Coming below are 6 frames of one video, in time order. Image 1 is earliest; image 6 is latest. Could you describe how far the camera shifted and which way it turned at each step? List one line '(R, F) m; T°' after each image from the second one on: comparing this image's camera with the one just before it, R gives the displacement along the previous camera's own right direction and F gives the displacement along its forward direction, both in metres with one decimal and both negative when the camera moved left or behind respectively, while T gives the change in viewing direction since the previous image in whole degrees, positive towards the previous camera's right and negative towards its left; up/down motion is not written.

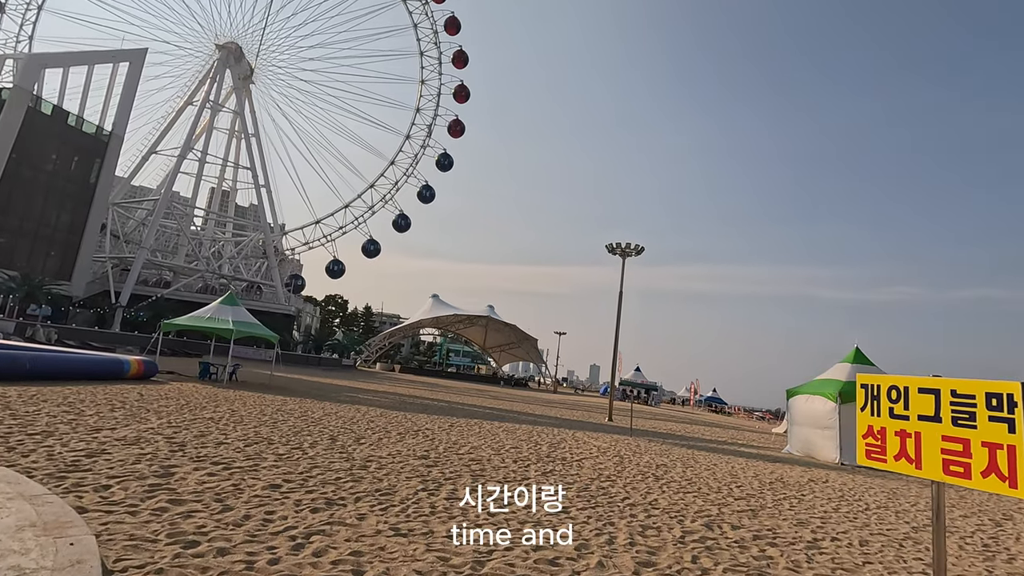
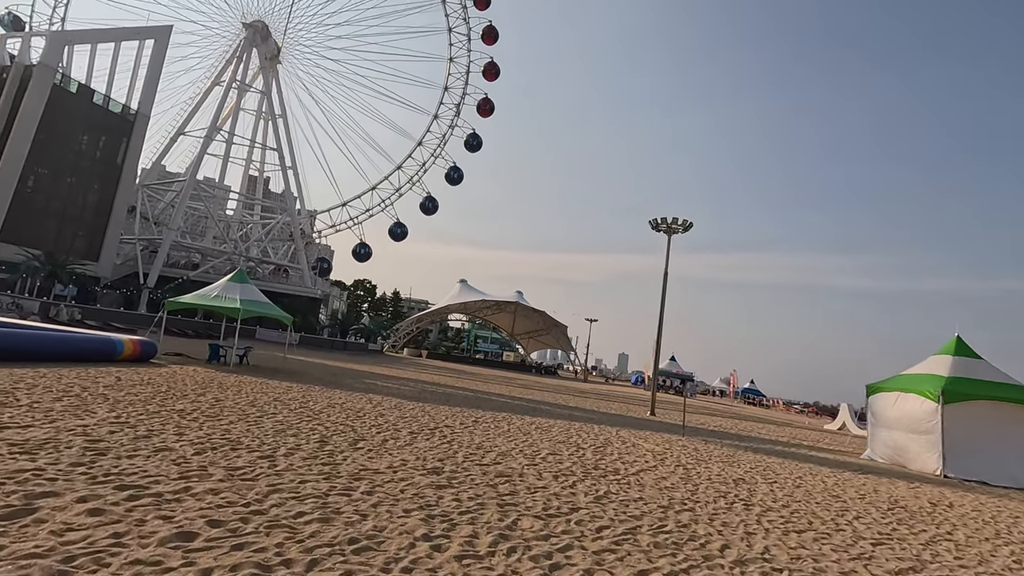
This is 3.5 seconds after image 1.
(-0.2, +2.4) m; -3°
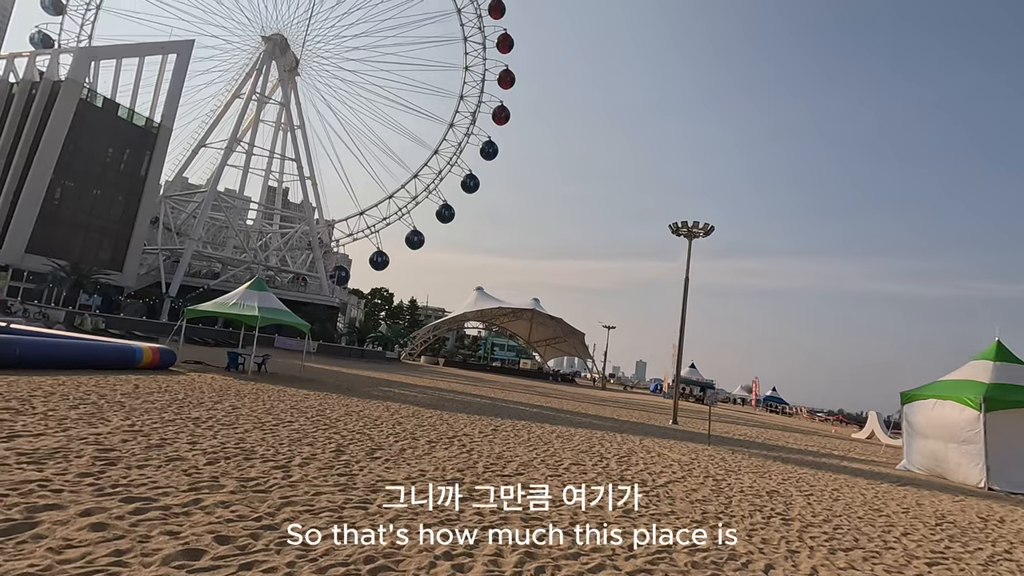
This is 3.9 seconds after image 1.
(-0.1, +0.3) m; -2°
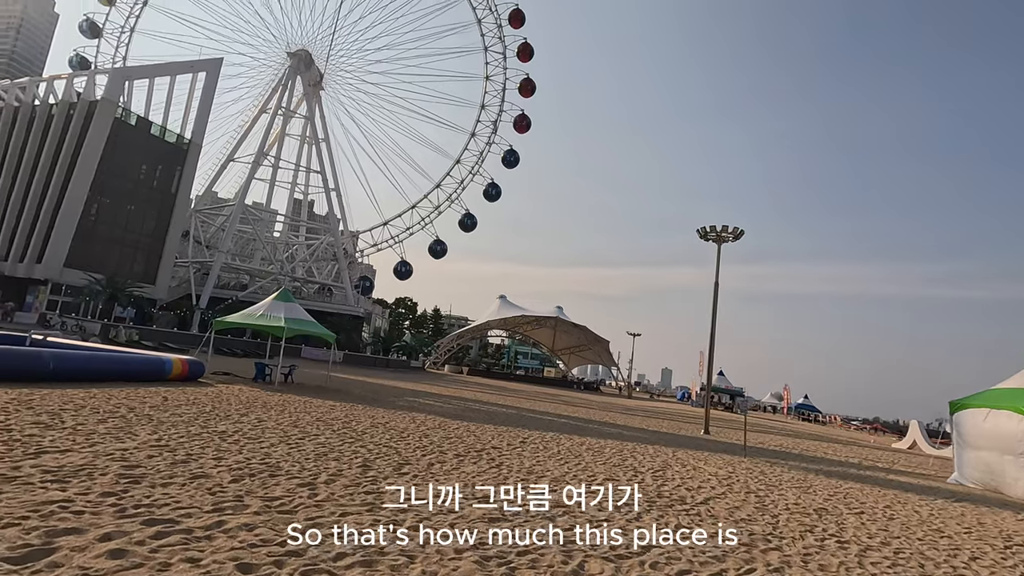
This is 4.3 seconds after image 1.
(-0.1, +0.3) m; -2°
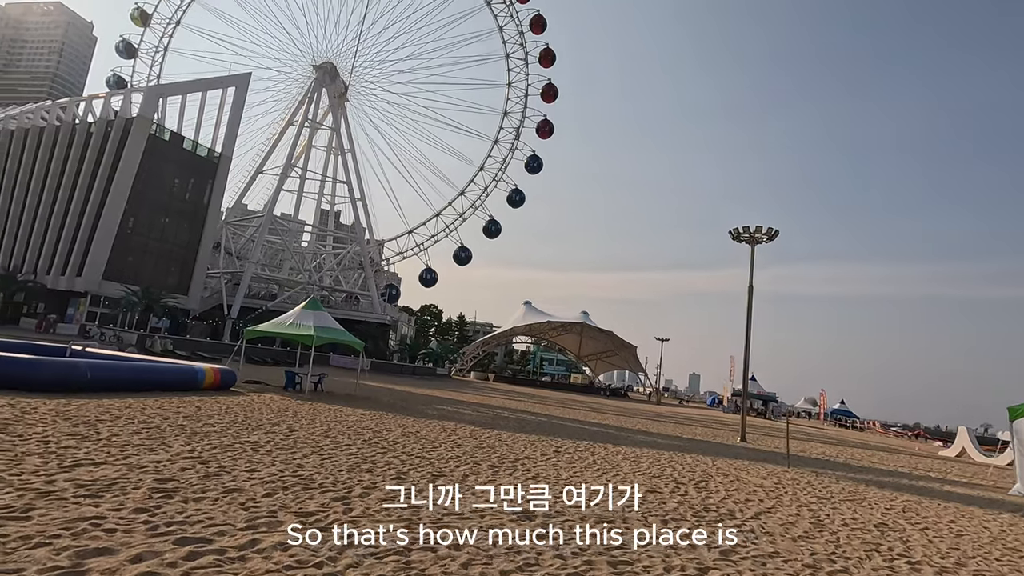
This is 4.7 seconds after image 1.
(-0.2, +0.3) m; -2°
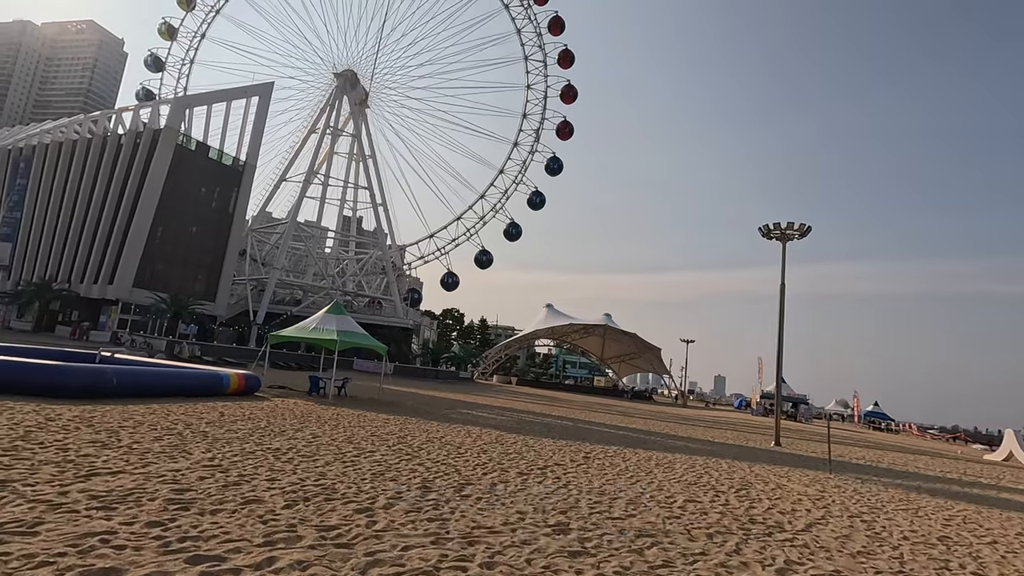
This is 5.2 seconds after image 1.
(-0.1, +0.4) m; -2°
